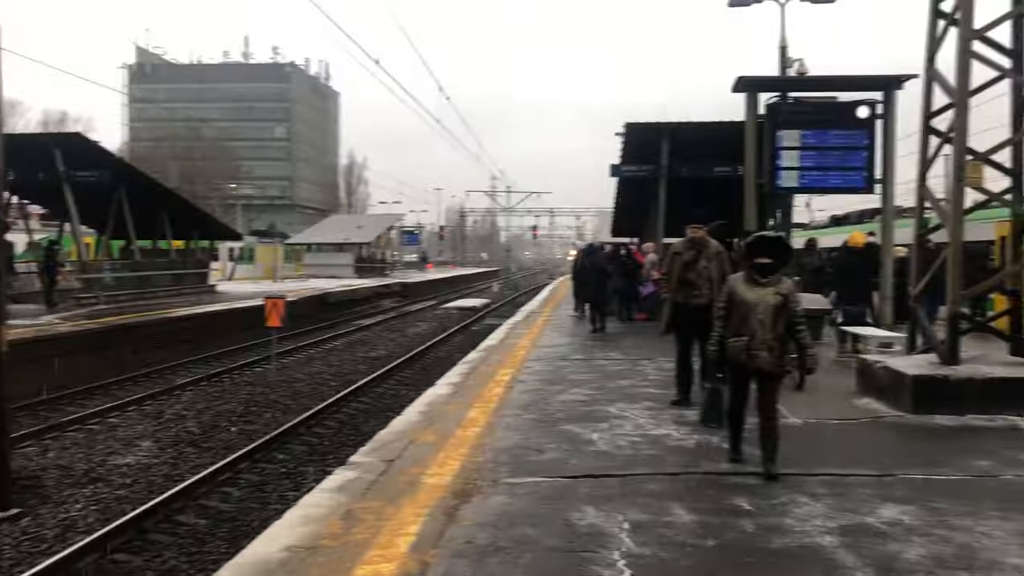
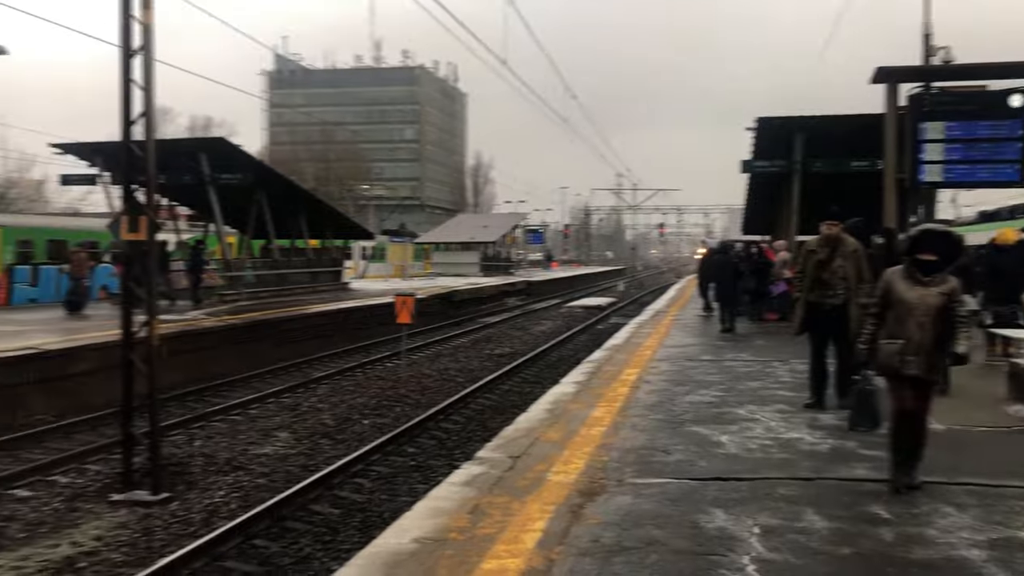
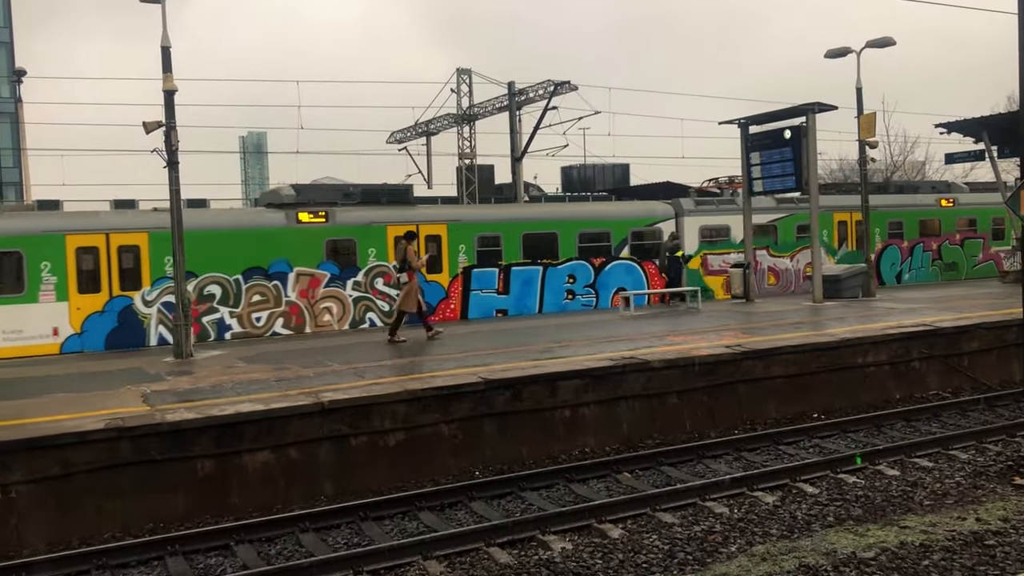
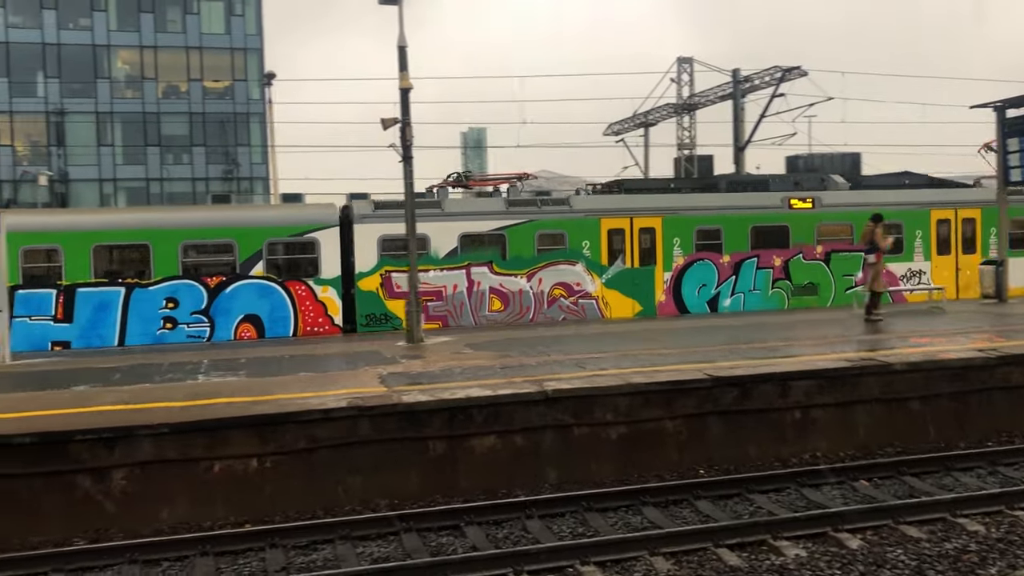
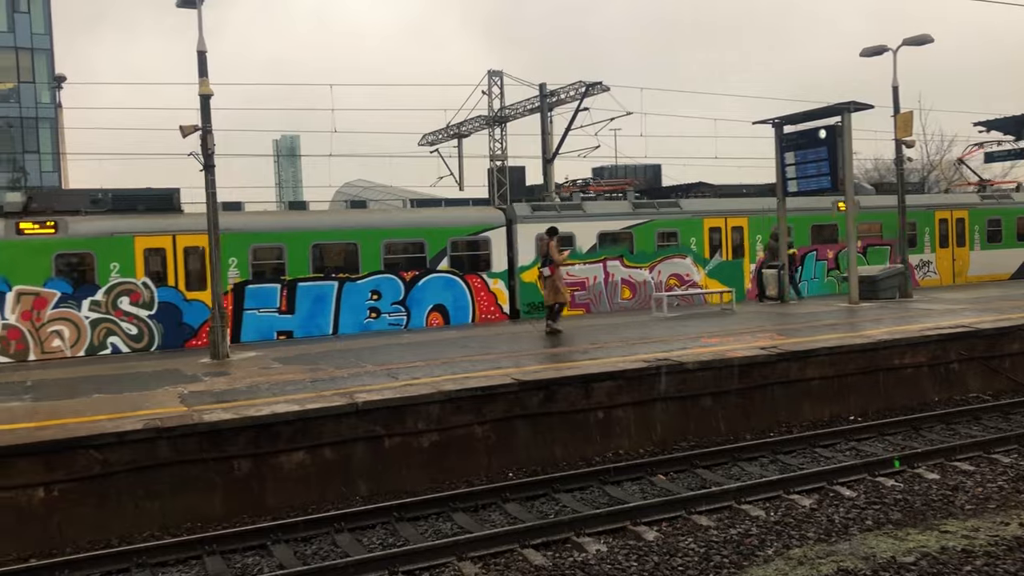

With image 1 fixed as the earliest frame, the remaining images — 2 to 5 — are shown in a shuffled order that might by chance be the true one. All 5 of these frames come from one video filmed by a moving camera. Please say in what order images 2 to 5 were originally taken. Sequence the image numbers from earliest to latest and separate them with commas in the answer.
2, 3, 5, 4
